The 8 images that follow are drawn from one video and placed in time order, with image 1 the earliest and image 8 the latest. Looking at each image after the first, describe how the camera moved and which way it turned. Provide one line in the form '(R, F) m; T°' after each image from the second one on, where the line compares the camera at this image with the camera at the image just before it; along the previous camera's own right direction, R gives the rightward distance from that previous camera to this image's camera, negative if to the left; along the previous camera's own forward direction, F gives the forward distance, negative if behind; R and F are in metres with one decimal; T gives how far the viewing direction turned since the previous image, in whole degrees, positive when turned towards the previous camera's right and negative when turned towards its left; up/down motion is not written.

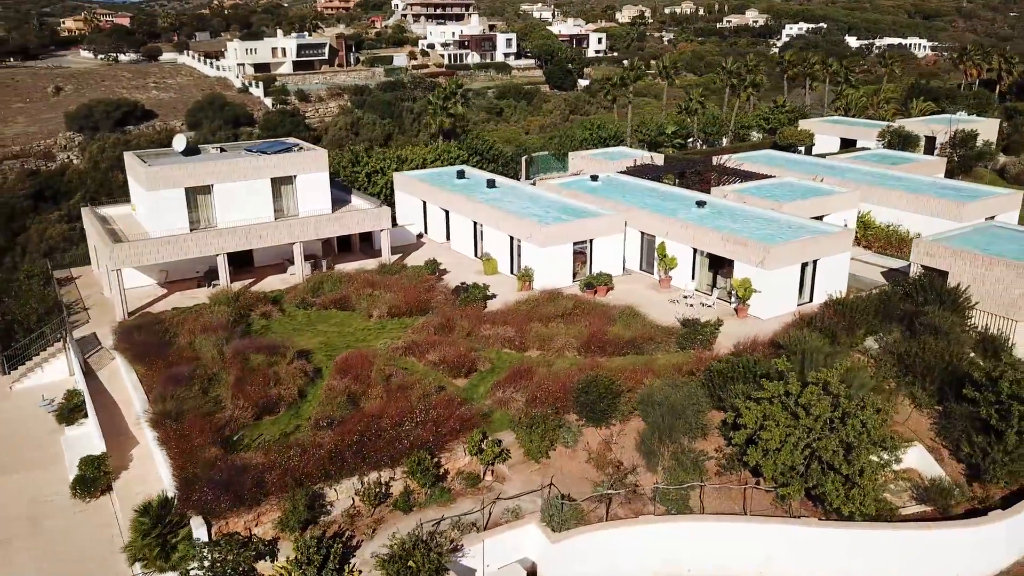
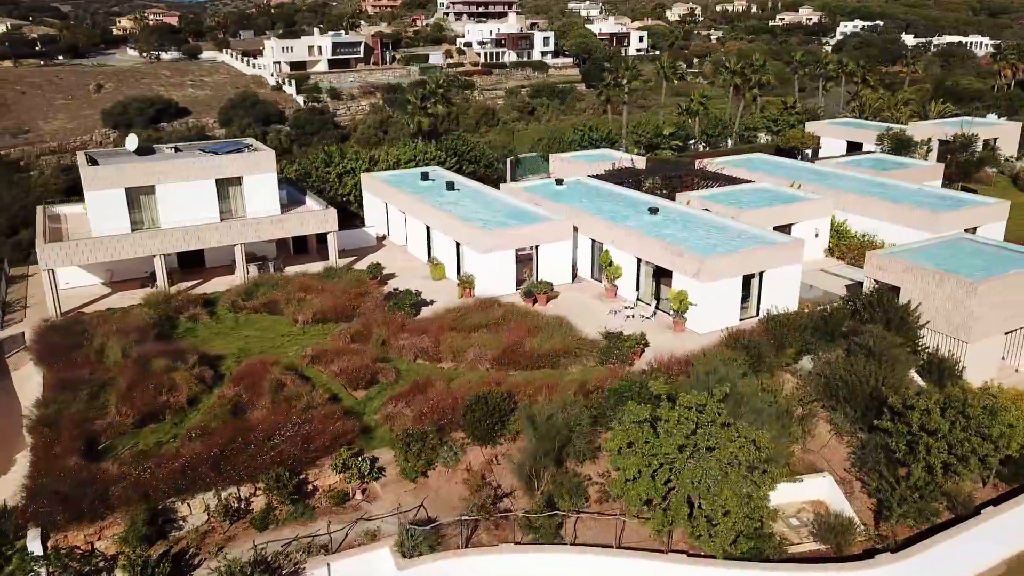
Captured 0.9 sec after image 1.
(+3.9, +1.0) m; -4°
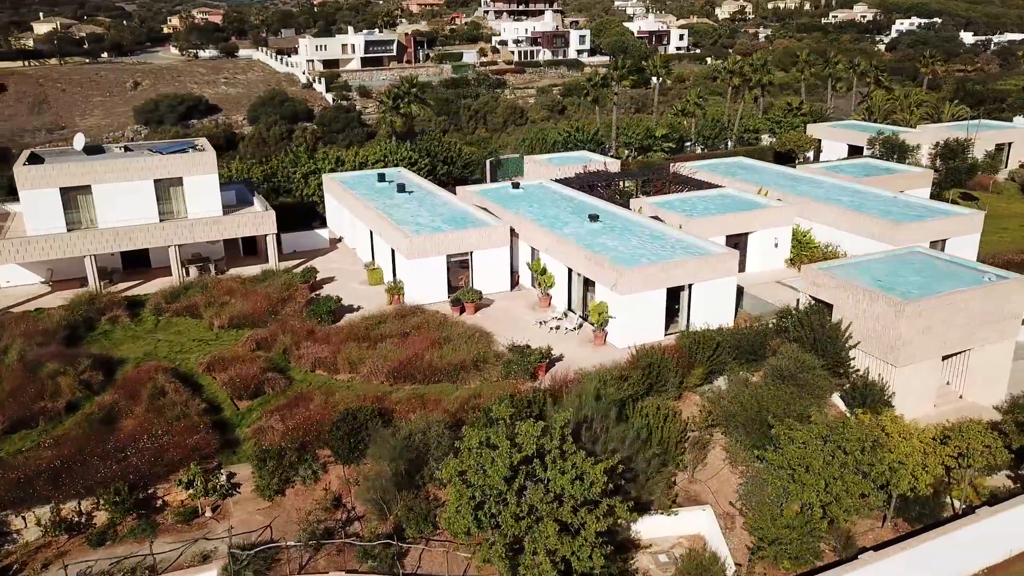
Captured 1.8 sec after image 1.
(+4.1, +1.1) m; -3°
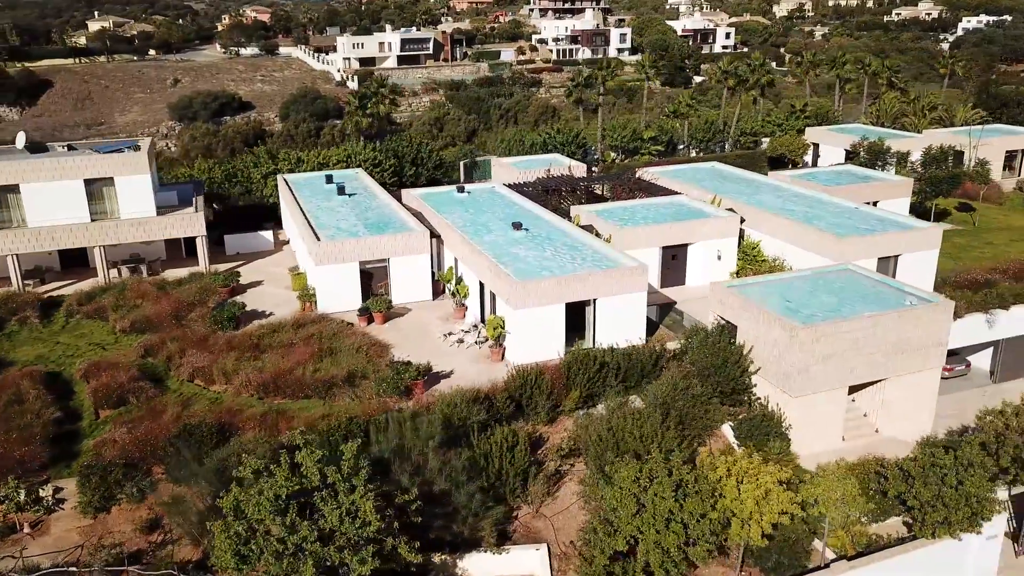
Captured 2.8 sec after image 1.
(+4.6, +1.3) m; -4°
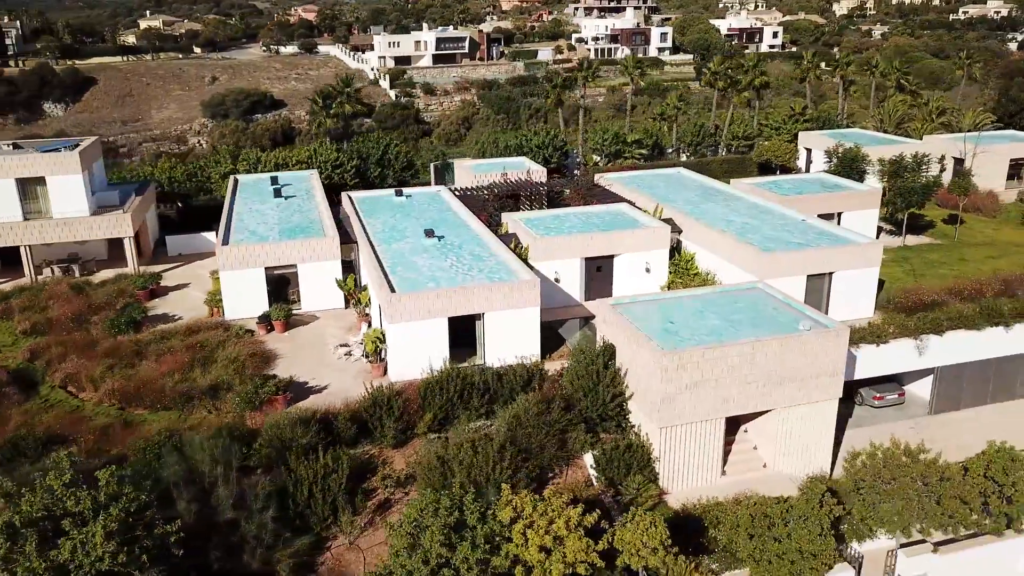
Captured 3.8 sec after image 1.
(+4.6, +1.3) m; -4°
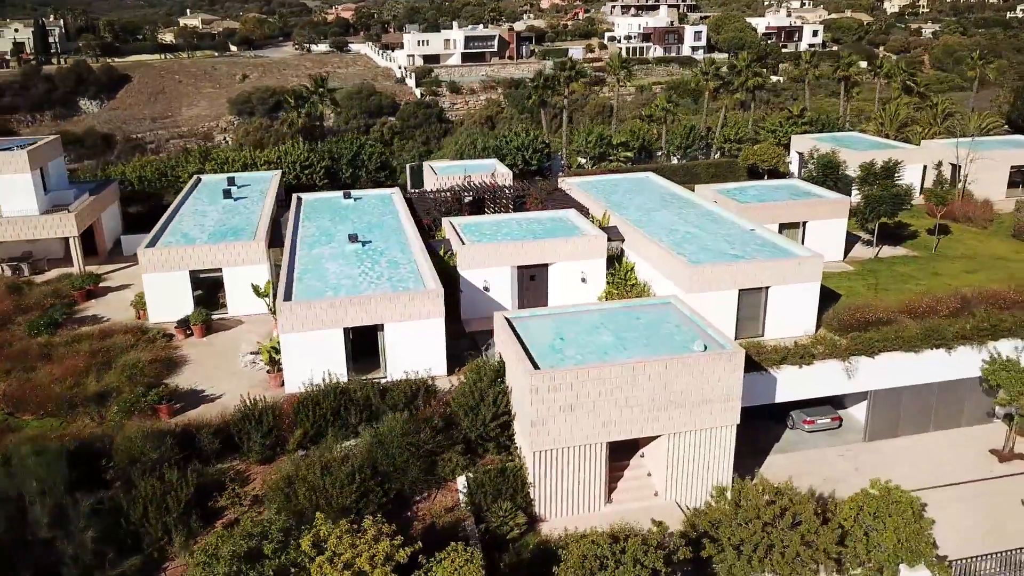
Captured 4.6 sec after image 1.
(+3.7, +1.0) m; -3°
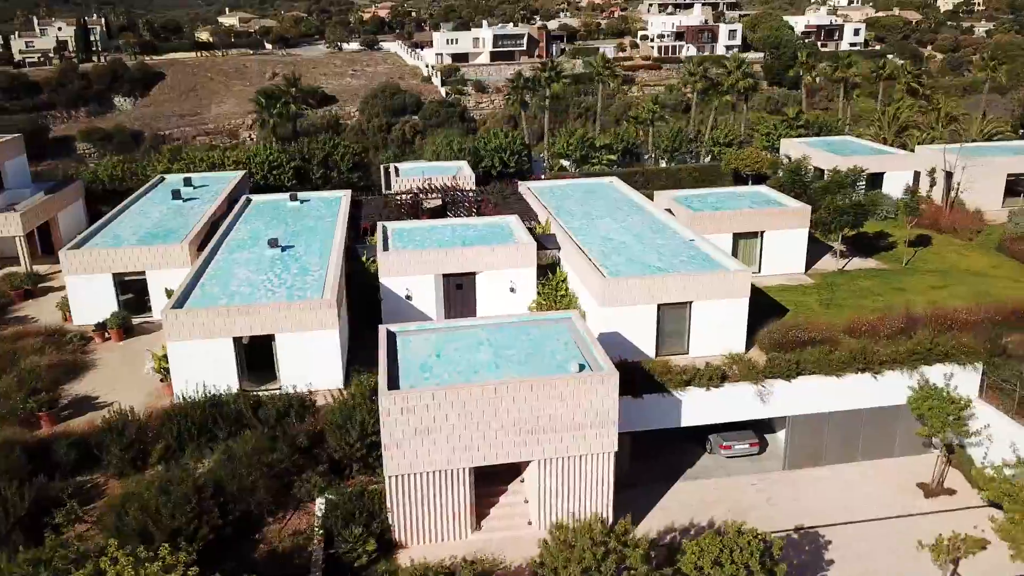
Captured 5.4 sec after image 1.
(+3.7, +1.0) m; -3°
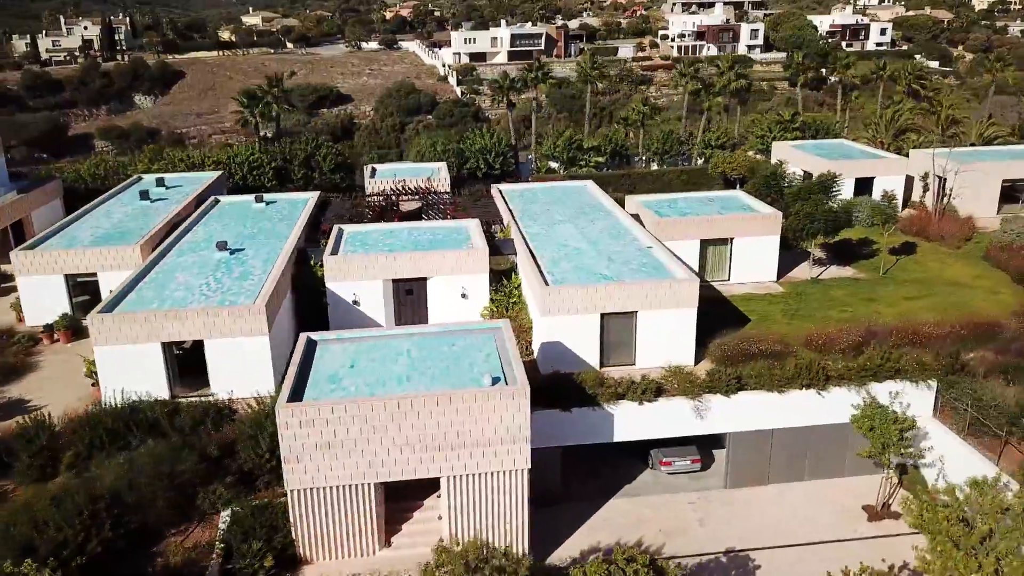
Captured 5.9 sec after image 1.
(+2.3, +0.6) m; -2°
